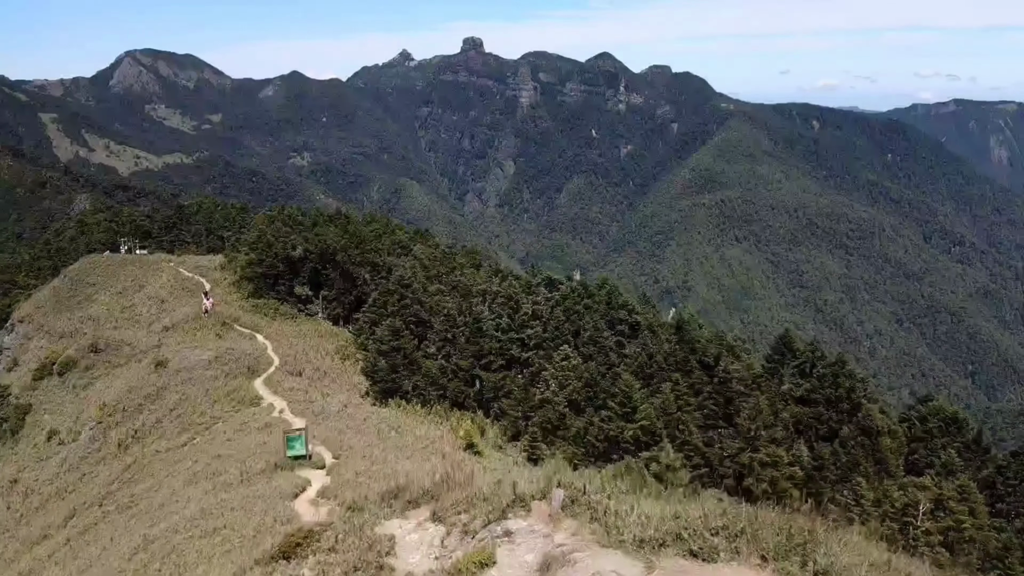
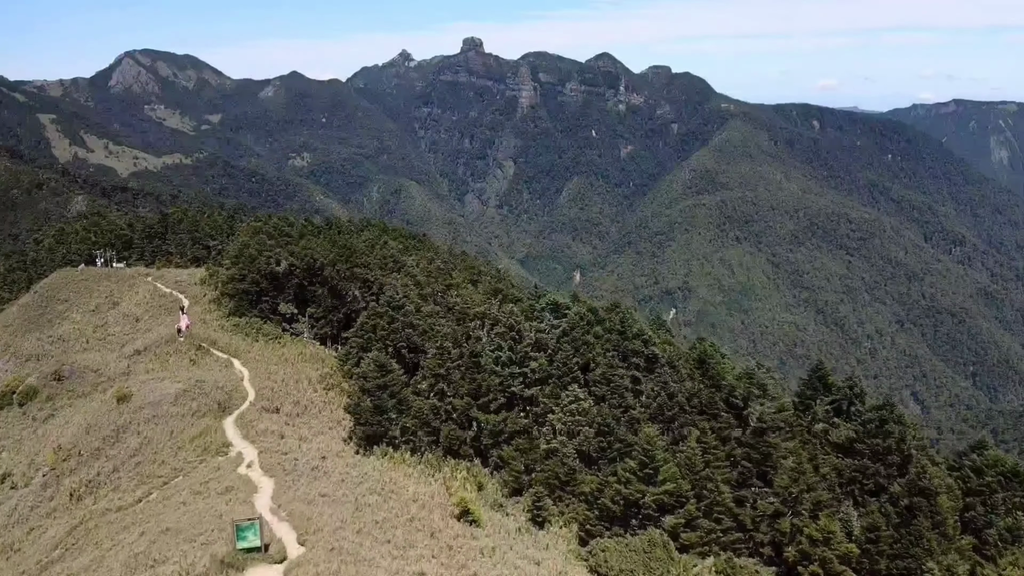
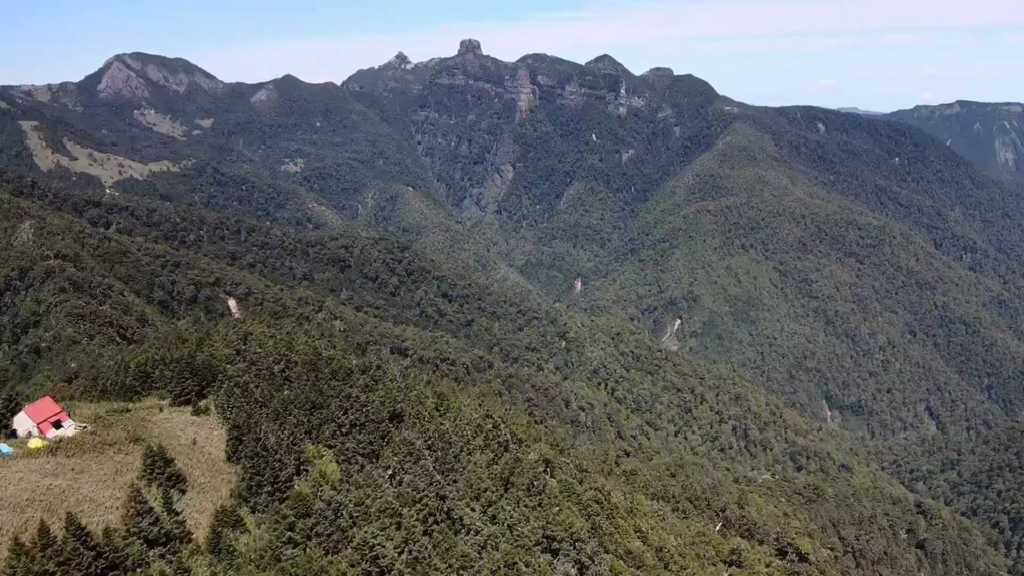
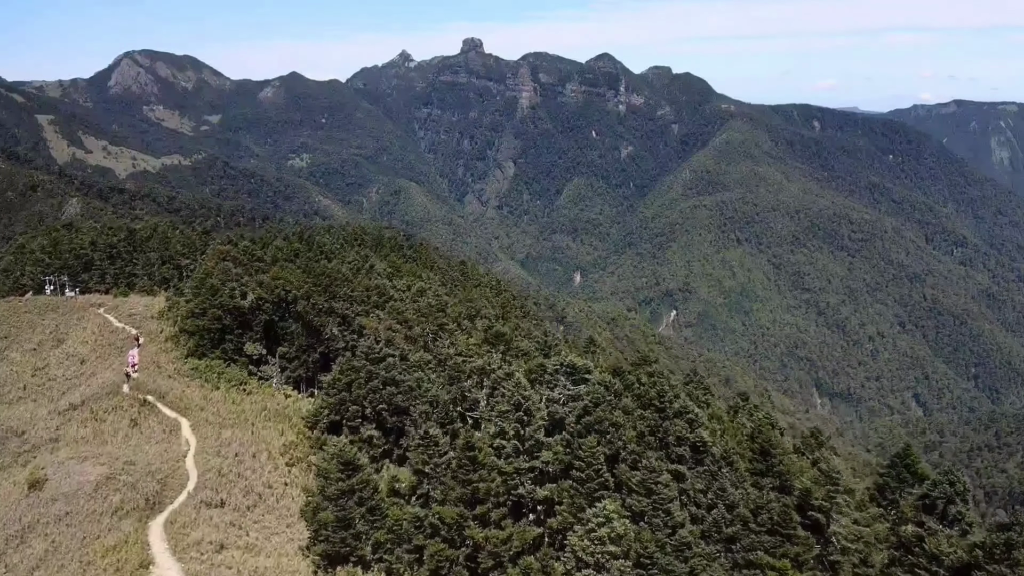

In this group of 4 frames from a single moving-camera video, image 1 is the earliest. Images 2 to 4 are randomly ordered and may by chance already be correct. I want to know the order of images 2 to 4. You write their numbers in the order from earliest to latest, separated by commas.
2, 4, 3
